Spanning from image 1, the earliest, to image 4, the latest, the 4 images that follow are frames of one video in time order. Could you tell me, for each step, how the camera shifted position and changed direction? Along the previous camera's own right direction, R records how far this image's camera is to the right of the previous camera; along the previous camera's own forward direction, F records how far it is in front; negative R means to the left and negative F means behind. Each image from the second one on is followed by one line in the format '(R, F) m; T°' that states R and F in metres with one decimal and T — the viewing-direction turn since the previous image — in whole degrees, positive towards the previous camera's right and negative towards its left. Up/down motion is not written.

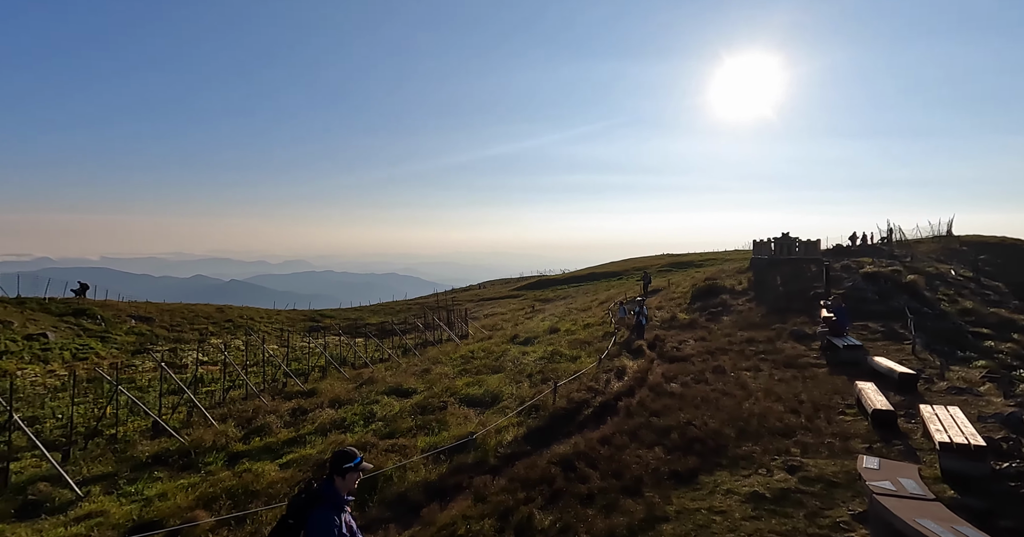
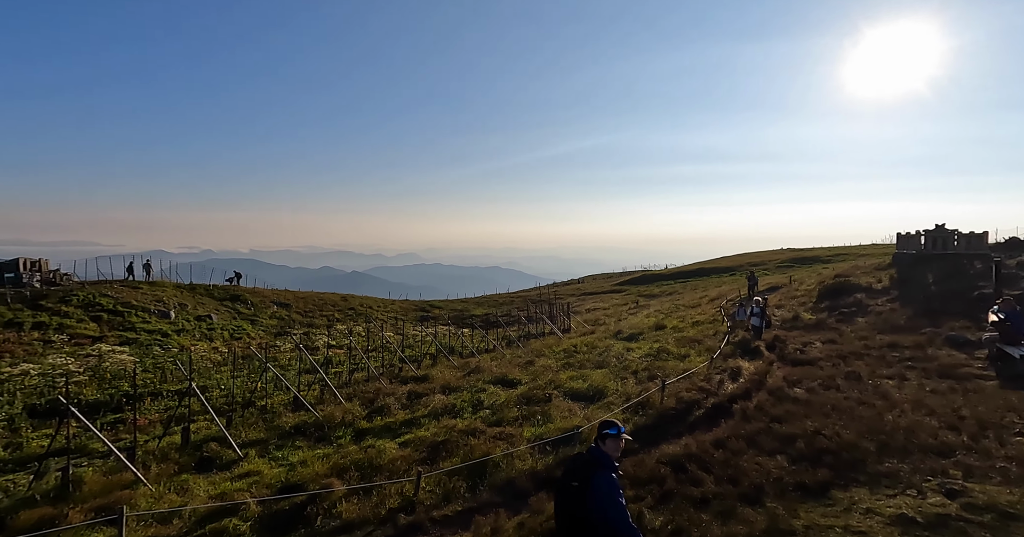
(-0.3, +0.4) m; -10°
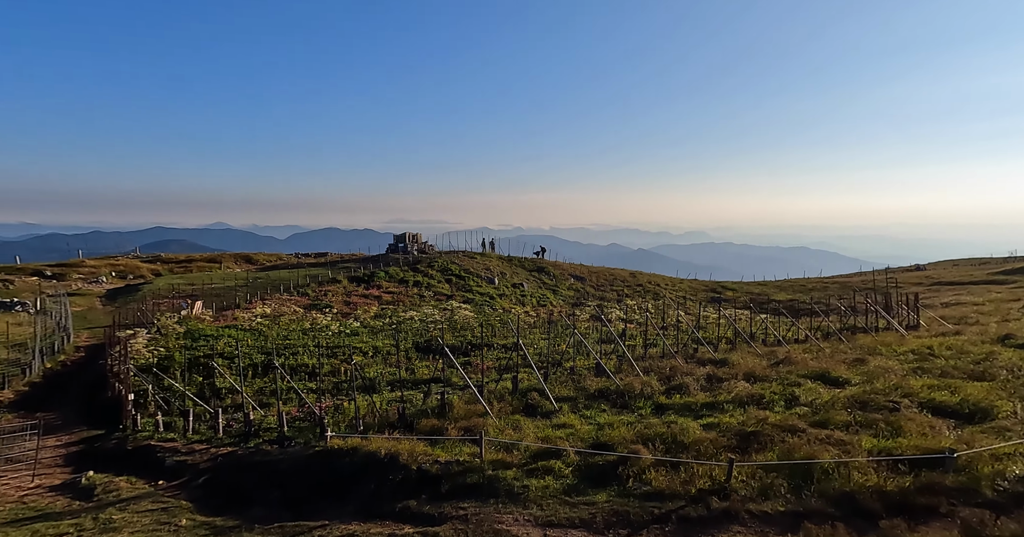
(+0.9, +0.5) m; -32°
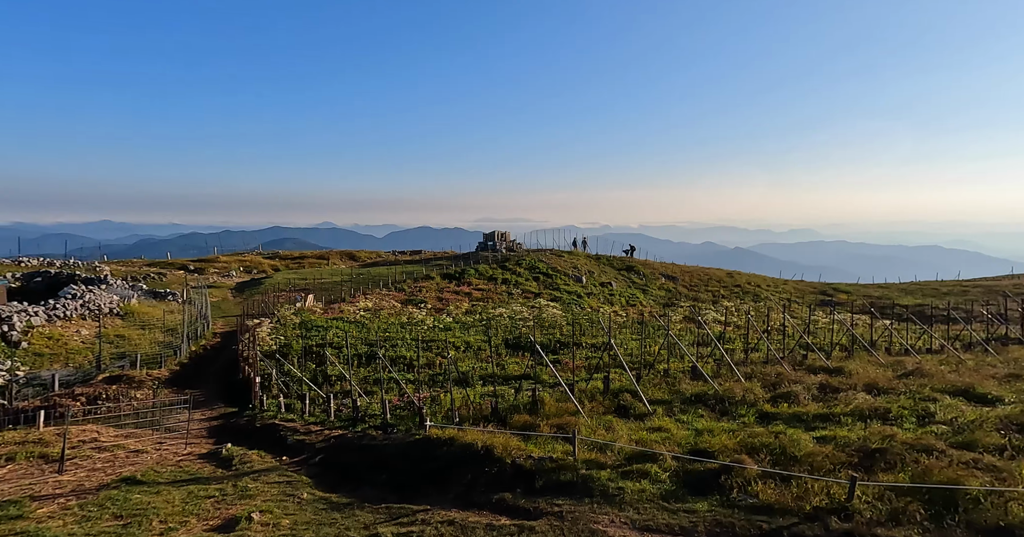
(+0.8, +0.2) m; -11°
